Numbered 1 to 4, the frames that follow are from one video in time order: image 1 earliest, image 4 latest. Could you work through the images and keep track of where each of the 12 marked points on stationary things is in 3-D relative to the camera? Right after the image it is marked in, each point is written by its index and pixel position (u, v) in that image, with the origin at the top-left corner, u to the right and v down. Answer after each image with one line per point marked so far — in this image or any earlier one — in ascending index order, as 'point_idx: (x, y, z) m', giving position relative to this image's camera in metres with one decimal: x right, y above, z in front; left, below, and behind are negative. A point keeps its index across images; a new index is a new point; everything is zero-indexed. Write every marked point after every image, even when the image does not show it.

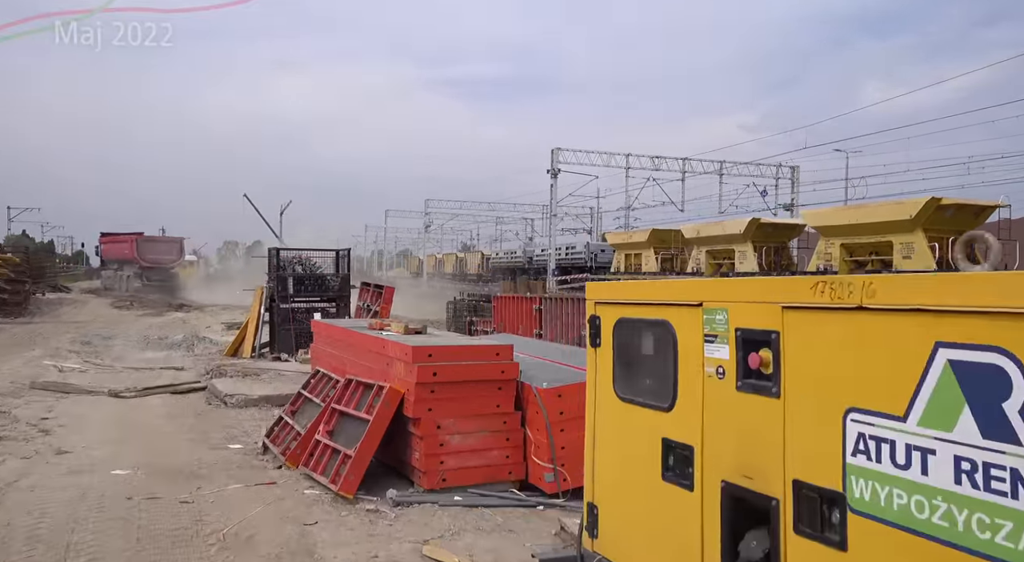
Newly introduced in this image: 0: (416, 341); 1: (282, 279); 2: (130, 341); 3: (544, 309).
0: (-0.7, -0.4, +5.1) m
1: (-3.8, 0.0, +12.3) m
2: (-7.4, -1.2, +14.2) m
3: (+0.7, -0.6, +17.2) m
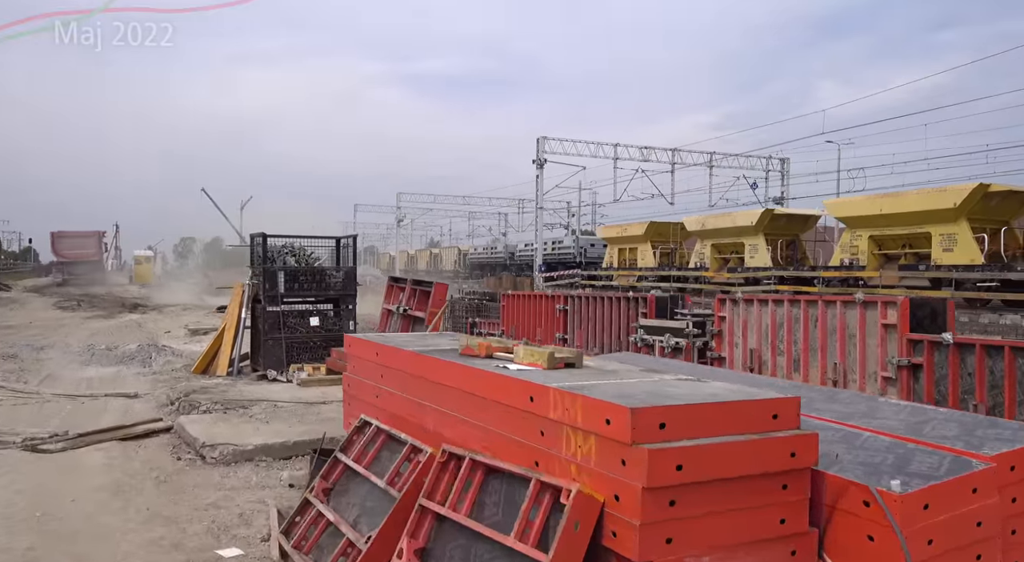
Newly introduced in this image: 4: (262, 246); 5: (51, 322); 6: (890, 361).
0: (+0.3, -0.4, +2.6) m
1: (-3.2, +0.1, +9.6) m
2: (-6.9, -1.1, +11.4) m
3: (+1.1, -0.6, +14.8) m
4: (-3.3, +0.5, +9.6) m
5: (-11.5, -1.0, +18.4) m
6: (+3.9, -0.8, +7.7) m
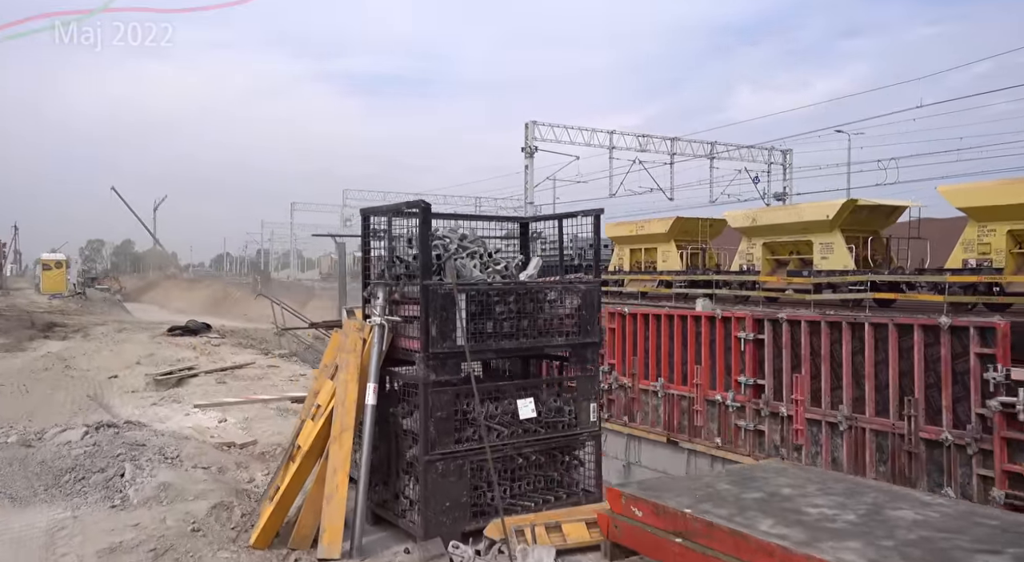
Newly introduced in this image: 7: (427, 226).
0: (+3.7, -0.6, -2.6) m
1: (-0.4, -0.1, +4.0) m
2: (-4.2, -1.4, +5.4) m
3: (+3.4, -0.7, +9.5) m
4: (-0.5, +0.3, +4.0) m
5: (-9.5, -1.3, +12.0) m
6: (+6.9, -1.0, +2.7) m
7: (-0.5, +0.3, +4.0) m
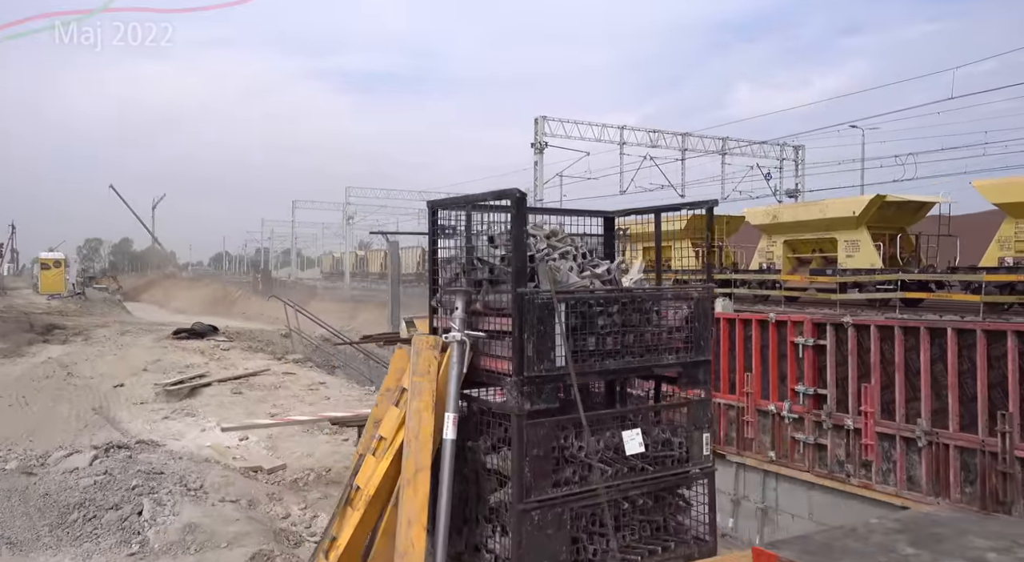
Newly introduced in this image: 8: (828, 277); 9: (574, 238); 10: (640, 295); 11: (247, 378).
0: (+4.2, -0.6, -3.4) m
1: (+0.1, -0.1, +3.3) m
2: (-3.7, -1.4, +4.7) m
3: (+3.9, -0.8, +8.8) m
4: (0.0, +0.2, +3.3) m
5: (-9.0, -1.3, +11.2) m
6: (+7.4, -1.0, +2.0) m
7: (0.0, +0.3, +3.3) m
8: (+8.8, +0.1, +20.3) m
9: (+0.4, +0.2, +4.0) m
10: (+0.6, -0.1, +3.6) m
11: (-4.1, -1.5, +11.2) m
